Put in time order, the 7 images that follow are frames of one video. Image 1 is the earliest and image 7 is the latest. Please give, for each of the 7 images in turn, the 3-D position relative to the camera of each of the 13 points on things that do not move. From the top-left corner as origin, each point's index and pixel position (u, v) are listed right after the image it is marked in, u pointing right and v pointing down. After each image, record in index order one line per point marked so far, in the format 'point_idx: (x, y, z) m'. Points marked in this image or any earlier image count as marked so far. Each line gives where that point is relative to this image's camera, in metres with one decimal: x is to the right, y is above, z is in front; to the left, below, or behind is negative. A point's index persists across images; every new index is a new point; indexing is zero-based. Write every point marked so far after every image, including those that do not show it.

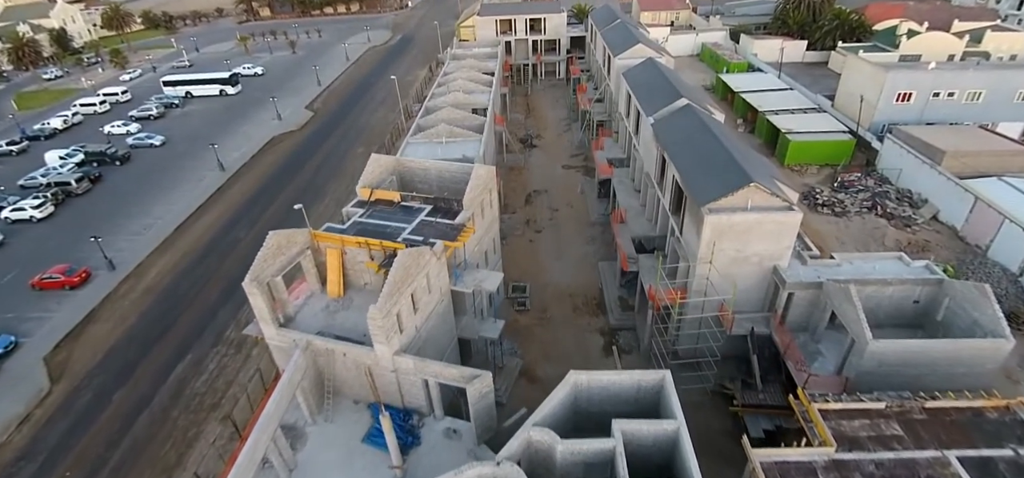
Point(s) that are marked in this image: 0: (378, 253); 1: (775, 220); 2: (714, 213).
0: (-4.7, -0.5, +18.3) m
1: (+9.5, +0.7, +18.7) m
2: (+7.3, +0.9, +18.7) m
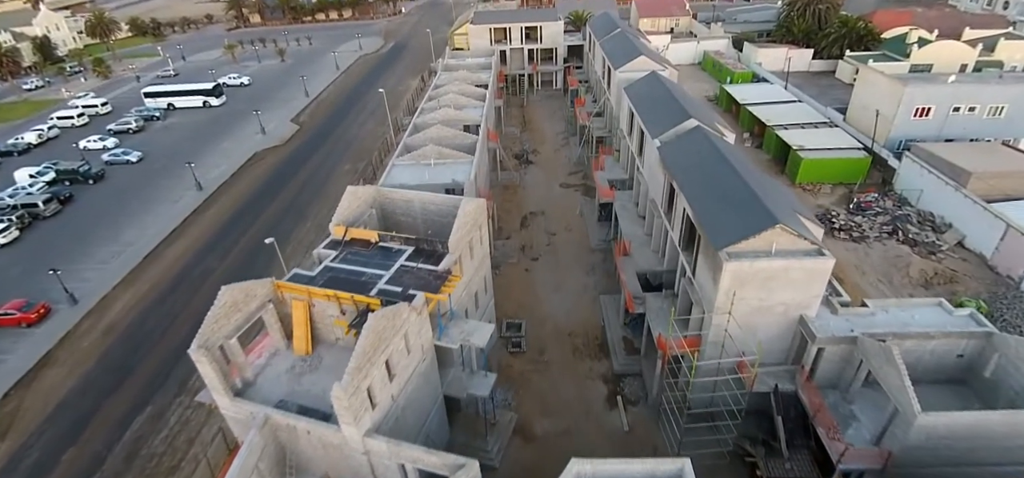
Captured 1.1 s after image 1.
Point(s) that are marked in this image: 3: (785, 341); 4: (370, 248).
0: (-5.0, -2.1, +16.0) m
1: (+9.2, -0.9, +16.4) m
2: (+7.0, -0.7, +16.4) m
3: (+9.5, -3.5, +18.0) m
4: (-5.1, -0.3, +18.5) m
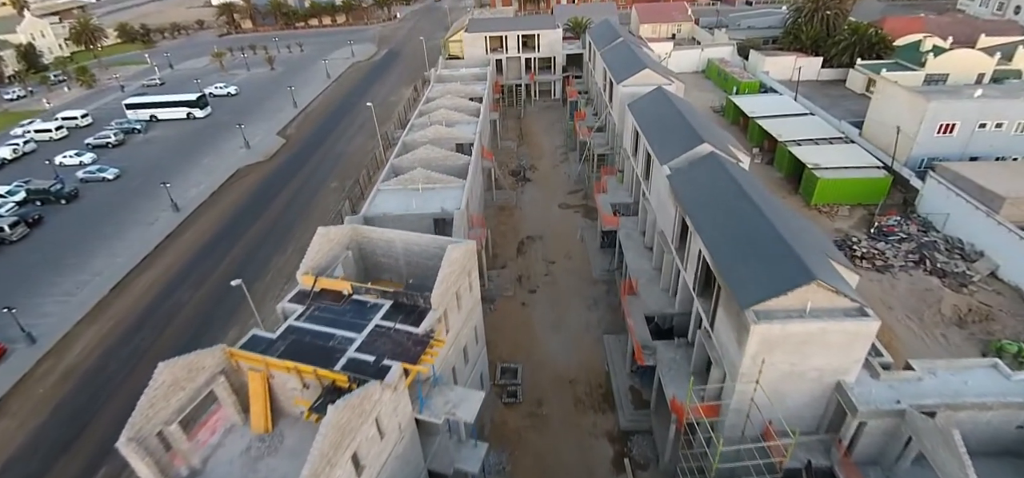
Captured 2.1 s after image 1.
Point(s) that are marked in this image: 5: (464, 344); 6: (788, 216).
0: (-5.2, -3.8, +13.6) m
1: (+9.0, -2.5, +14.1) m
2: (+6.8, -2.2, +14.1) m
3: (+9.3, -5.1, +15.7) m
4: (-5.3, -2.0, +16.2) m
5: (-1.6, -3.6, +17.8) m
6: (+10.2, +0.9, +19.2) m
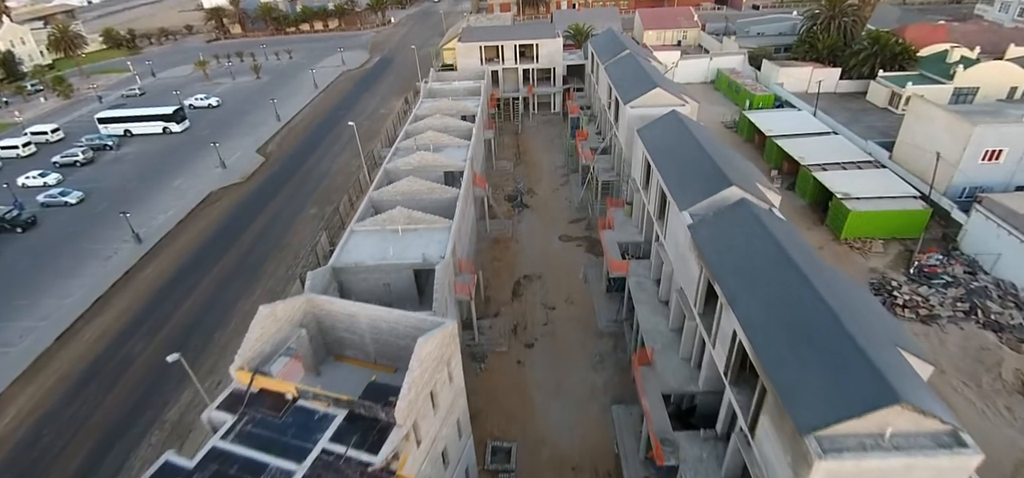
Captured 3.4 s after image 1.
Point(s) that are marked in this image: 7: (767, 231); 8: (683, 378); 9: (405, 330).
0: (-5.5, -6.0, +10.2) m
1: (+8.7, -4.7, +10.7) m
2: (+6.5, -4.5, +10.7) m
3: (+9.0, -7.3, +12.3) m
4: (-5.6, -4.2, +12.8) m
5: (-1.9, -5.9, +14.4) m
6: (+9.9, -1.4, +15.7) m
7: (+8.2, +0.2, +16.7) m
8: (+6.0, -5.0, +18.3) m
9: (-3.1, -2.6, +14.9) m
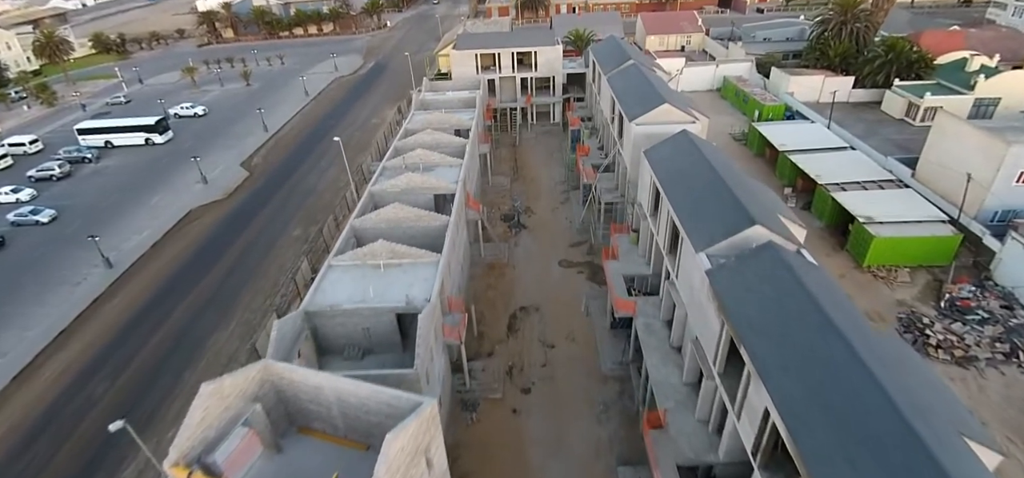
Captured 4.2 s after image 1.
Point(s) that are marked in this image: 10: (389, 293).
0: (-5.7, -7.5, +7.9) m
1: (+8.5, -6.1, +8.4) m
2: (+6.3, -5.9, +8.4) m
3: (+8.8, -8.8, +10.0) m
4: (-5.8, -5.7, +10.5) m
5: (-2.1, -7.3, +12.1) m
6: (+9.7, -2.8, +13.5) m
7: (+8.0, -1.3, +14.5) m
8: (+5.8, -6.4, +16.1) m
9: (-3.3, -4.1, +12.7) m
10: (-4.7, -2.0, +19.8) m
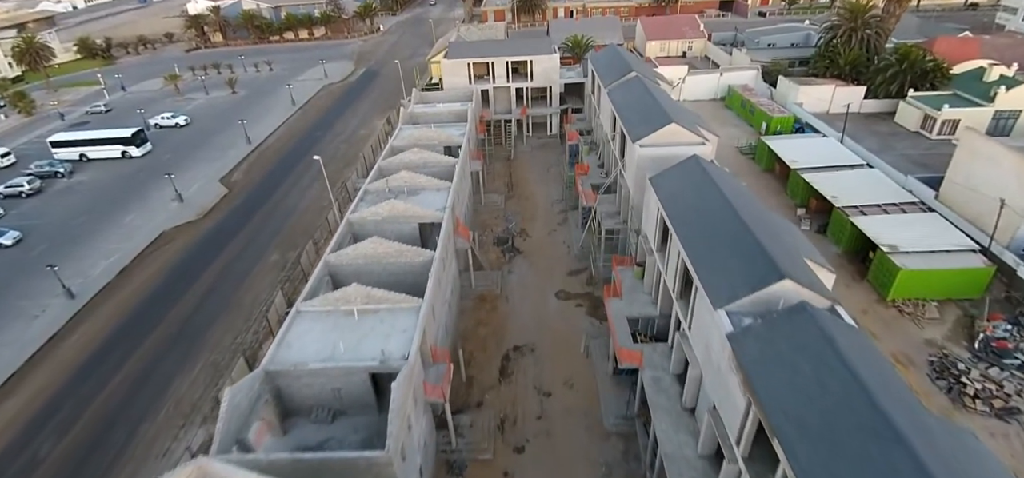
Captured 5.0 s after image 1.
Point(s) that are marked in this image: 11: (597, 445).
0: (-6.0, -9.0, +5.6) m
1: (+8.2, -7.7, +6.1) m
2: (+6.0, -7.5, +6.1) m
3: (+8.5, -10.3, +7.7) m
4: (-6.1, -7.3, +8.1) m
5: (-2.4, -8.9, +9.8) m
6: (+9.4, -4.4, +11.2) m
7: (+7.7, -2.8, +12.2) m
8: (+5.5, -8.0, +13.8) m
9: (-3.6, -5.7, +10.3) m
10: (-5.0, -3.6, +17.4) m
11: (+3.3, -7.9, +19.8) m
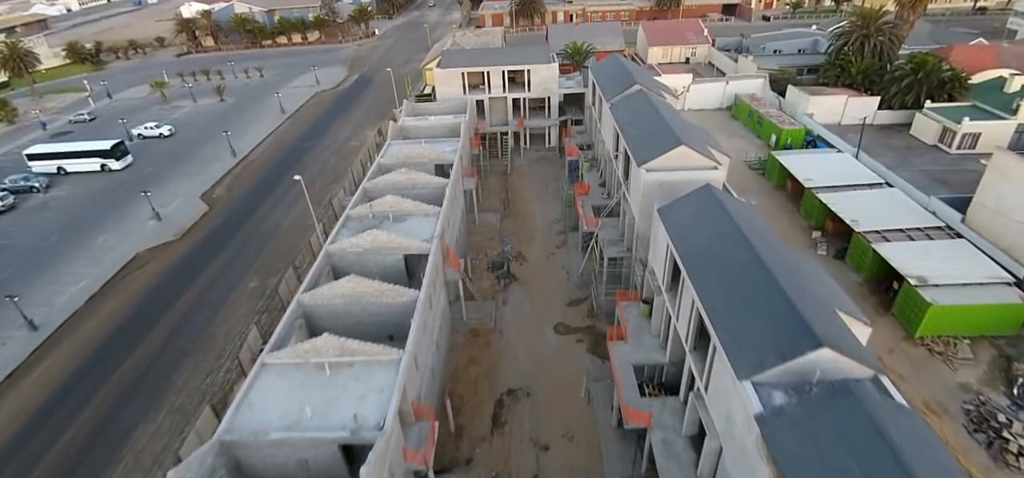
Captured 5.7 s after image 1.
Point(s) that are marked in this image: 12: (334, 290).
0: (-6.2, -10.5, +3.5) m
1: (+8.0, -9.1, +4.0) m
2: (+5.8, -8.9, +4.0) m
3: (+8.3, -11.8, +5.6) m
4: (-6.4, -8.7, +6.0) m
5: (-2.7, -10.3, +7.7) m
6: (+9.1, -5.8, +9.1) m
7: (+7.5, -4.2, +10.1) m
8: (+5.3, -9.4, +11.7) m
9: (-3.9, -7.1, +8.2) m
10: (-5.3, -5.1, +15.3) m
11: (+3.0, -9.3, +17.7) m
12: (-6.7, -2.0, +19.5) m
